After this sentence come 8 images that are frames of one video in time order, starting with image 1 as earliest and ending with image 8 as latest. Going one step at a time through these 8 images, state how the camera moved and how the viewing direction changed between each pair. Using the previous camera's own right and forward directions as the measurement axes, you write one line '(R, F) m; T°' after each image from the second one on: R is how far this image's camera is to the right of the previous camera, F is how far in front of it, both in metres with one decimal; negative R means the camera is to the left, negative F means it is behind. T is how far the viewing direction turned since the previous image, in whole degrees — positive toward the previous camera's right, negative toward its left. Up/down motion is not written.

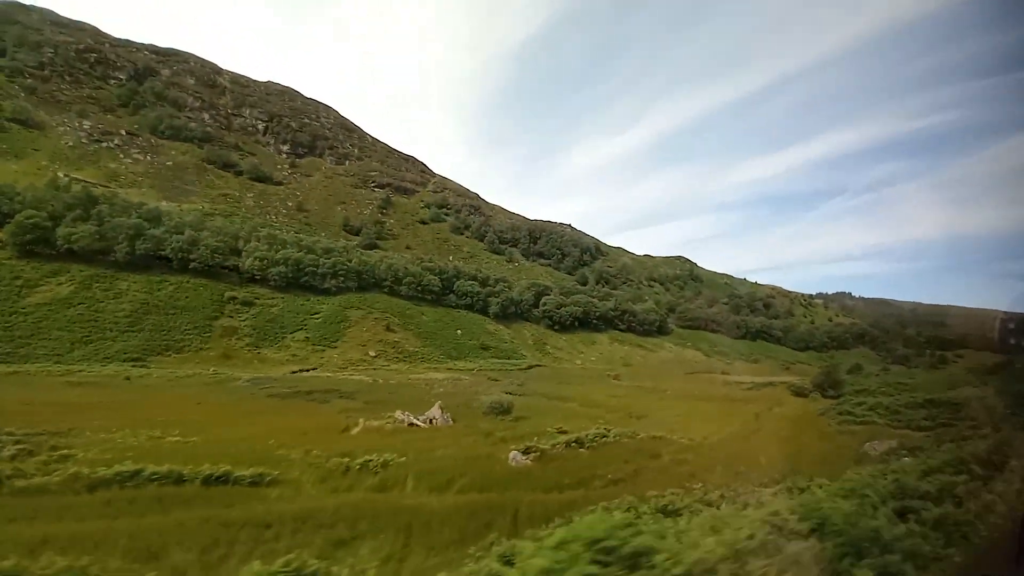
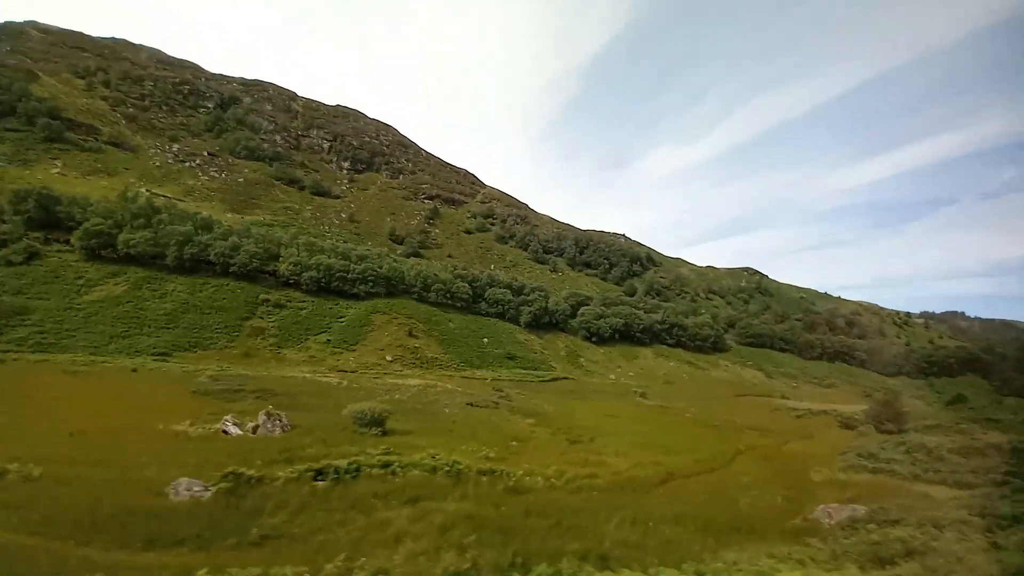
(+1.6, +0.9) m; -9°
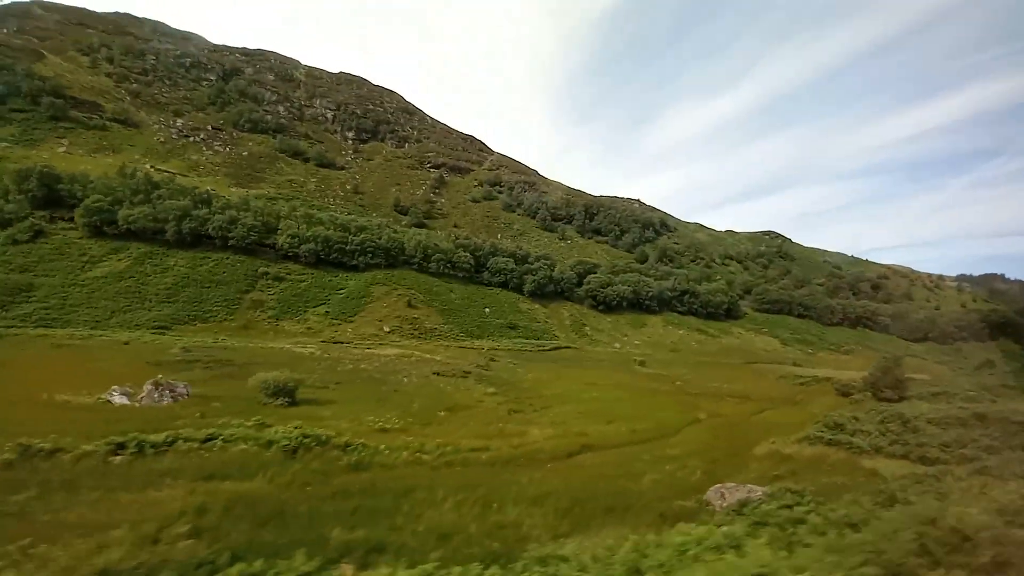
(+0.8, +0.3) m; -3°
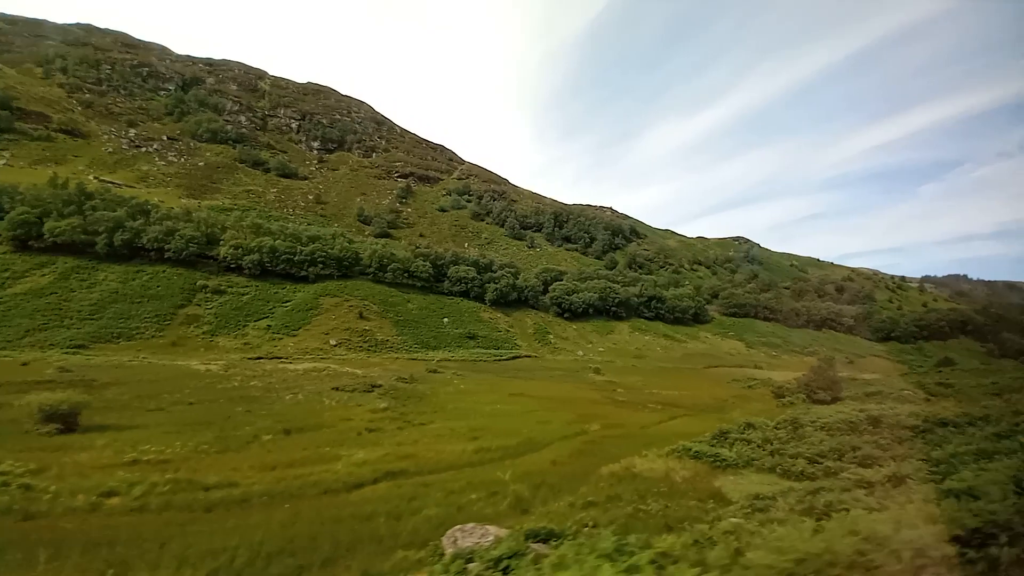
(+1.2, +0.4) m; +2°
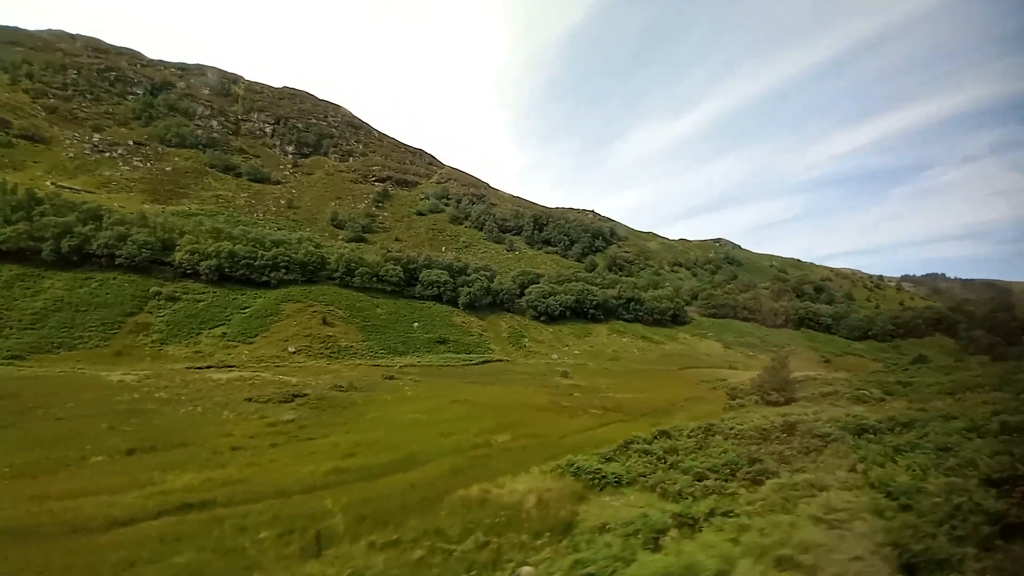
(+0.9, +0.4) m; +1°
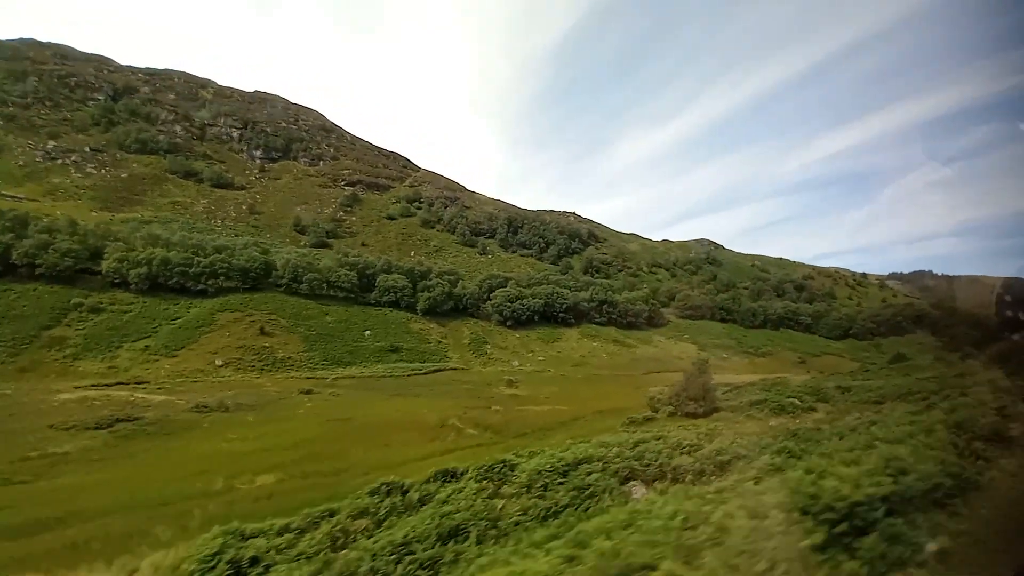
(+1.7, +0.8) m; +1°
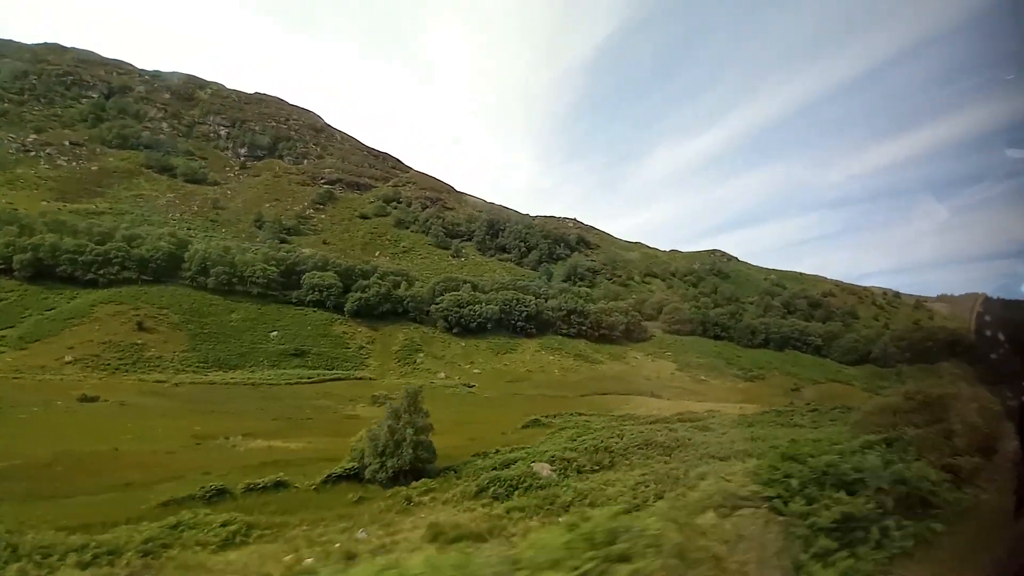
(+4.0, +2.4) m; -4°
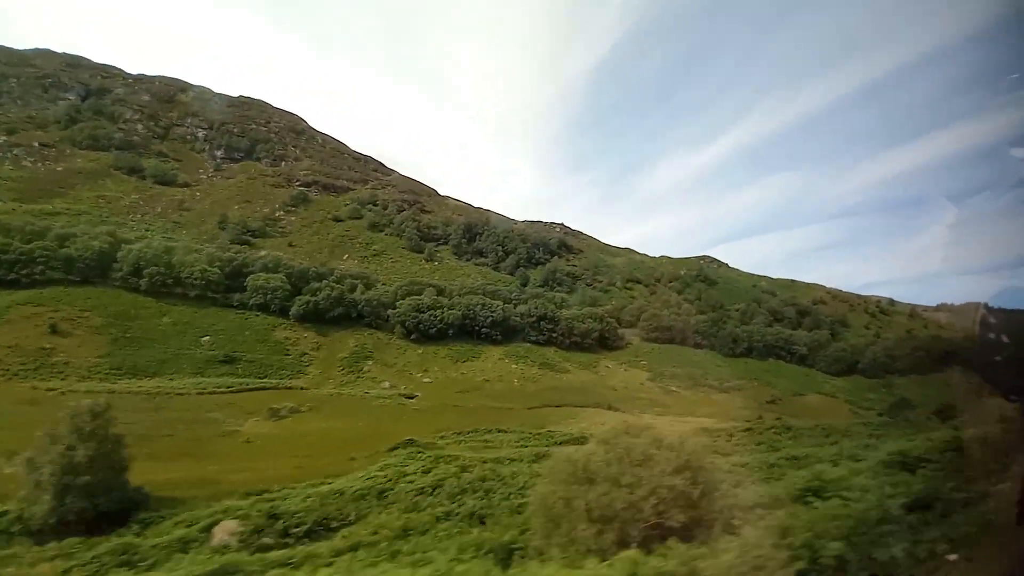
(+2.0, +1.0) m; -1°
